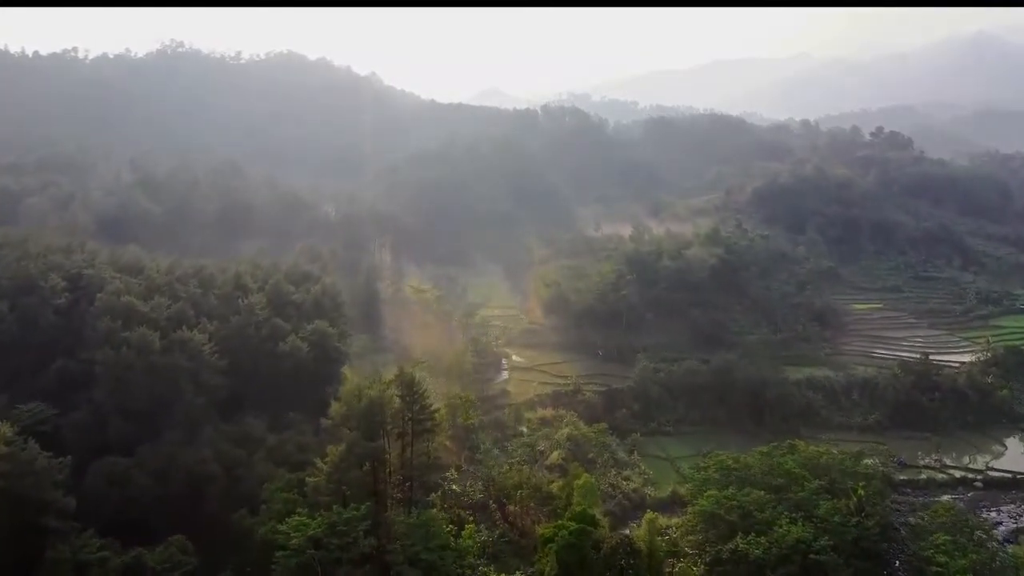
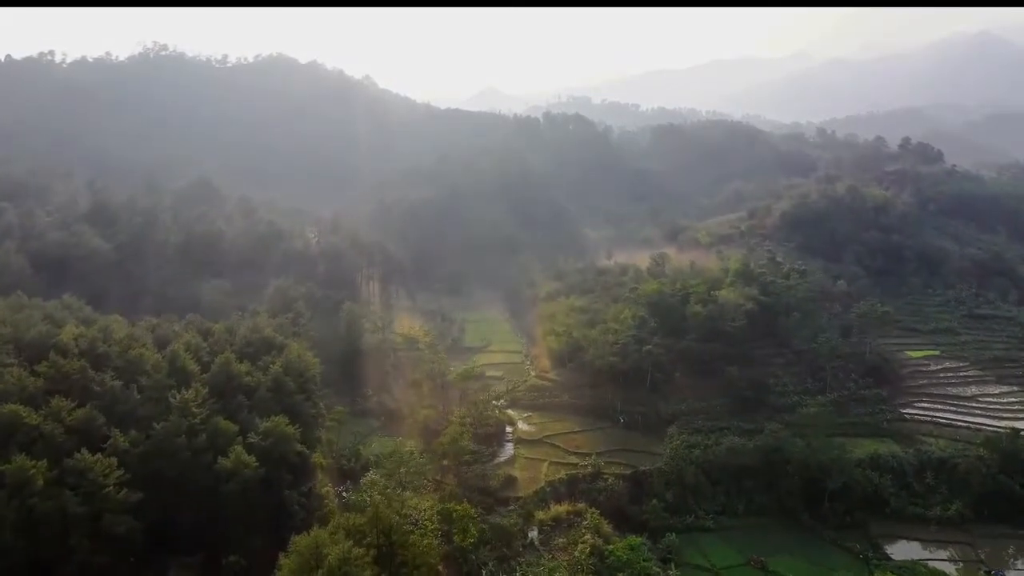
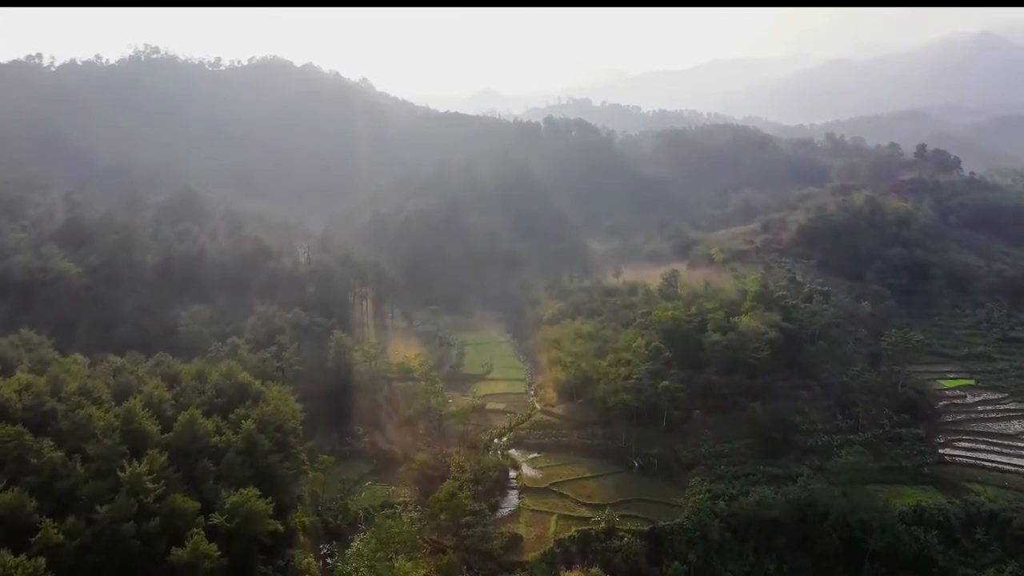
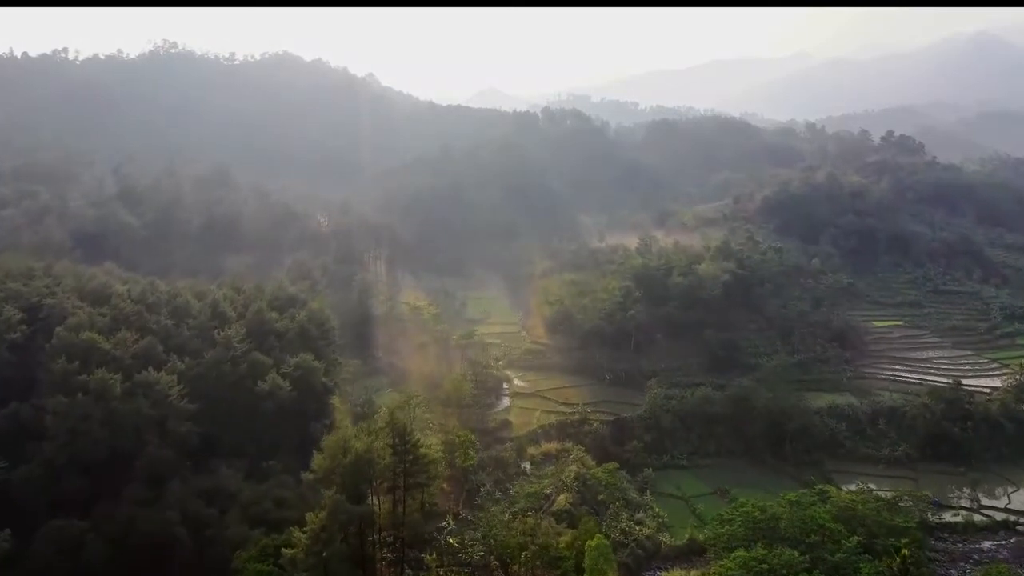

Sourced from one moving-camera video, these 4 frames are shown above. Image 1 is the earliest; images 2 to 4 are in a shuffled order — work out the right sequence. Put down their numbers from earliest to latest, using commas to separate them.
4, 2, 3
